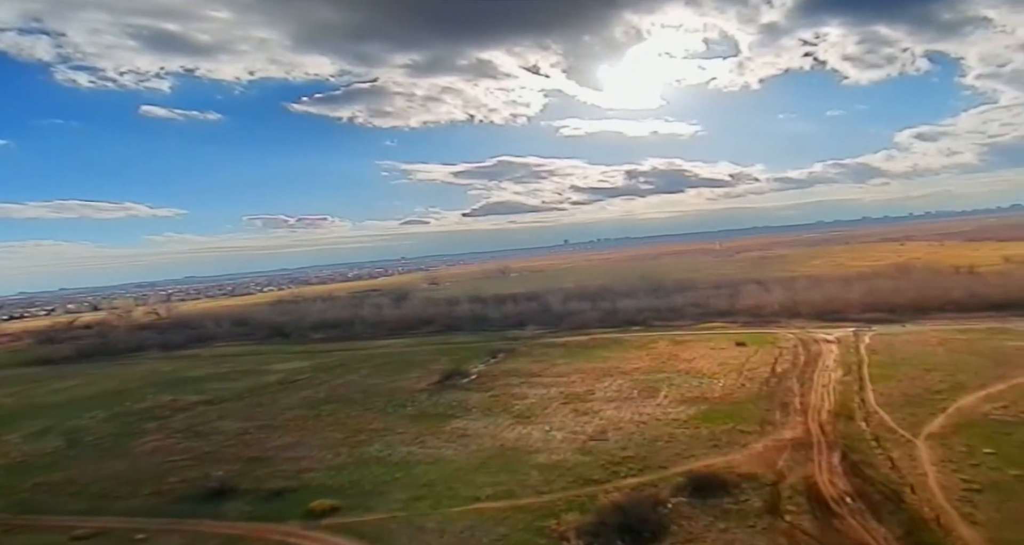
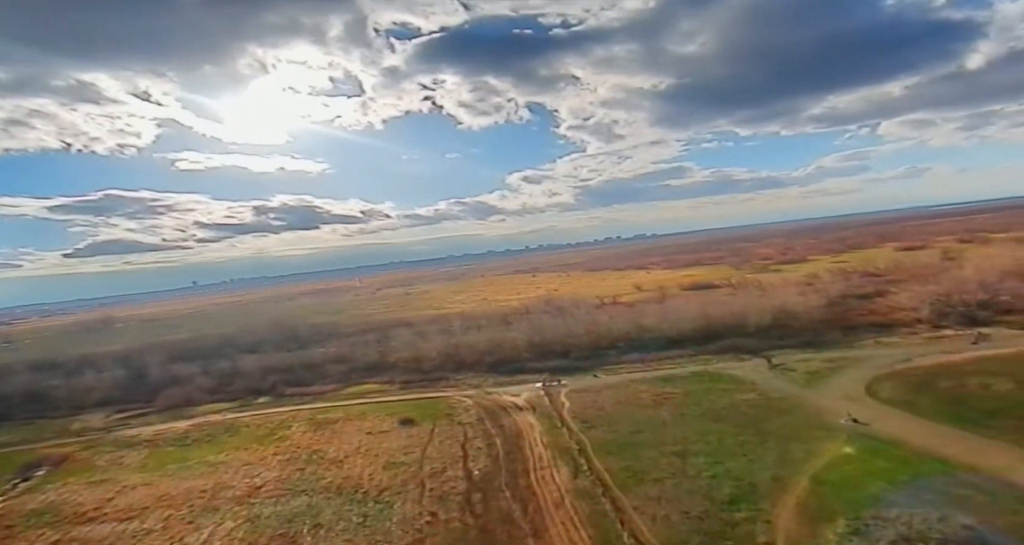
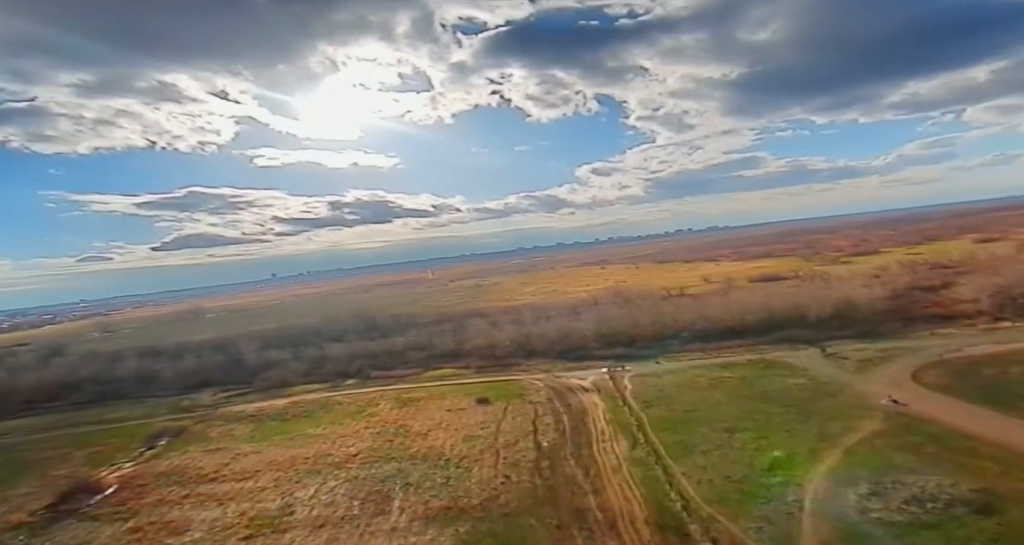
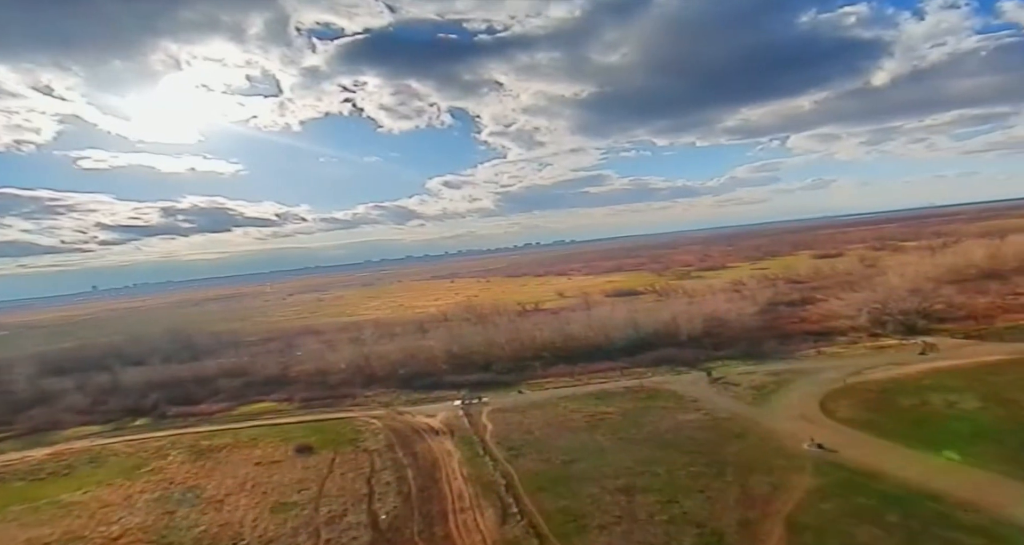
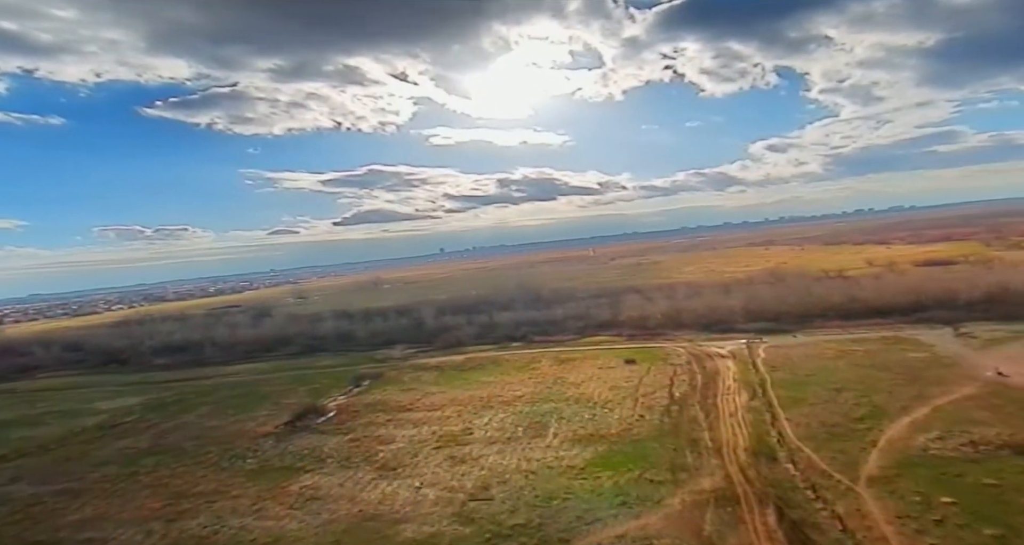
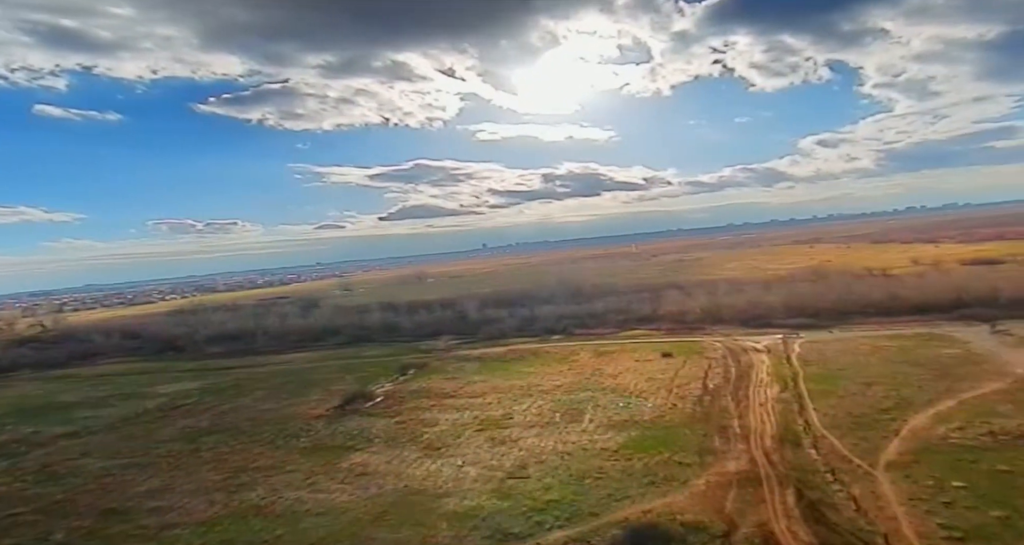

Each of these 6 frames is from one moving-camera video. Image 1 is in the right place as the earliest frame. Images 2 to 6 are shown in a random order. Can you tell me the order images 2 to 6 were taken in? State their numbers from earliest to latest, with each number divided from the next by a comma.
6, 5, 3, 2, 4
